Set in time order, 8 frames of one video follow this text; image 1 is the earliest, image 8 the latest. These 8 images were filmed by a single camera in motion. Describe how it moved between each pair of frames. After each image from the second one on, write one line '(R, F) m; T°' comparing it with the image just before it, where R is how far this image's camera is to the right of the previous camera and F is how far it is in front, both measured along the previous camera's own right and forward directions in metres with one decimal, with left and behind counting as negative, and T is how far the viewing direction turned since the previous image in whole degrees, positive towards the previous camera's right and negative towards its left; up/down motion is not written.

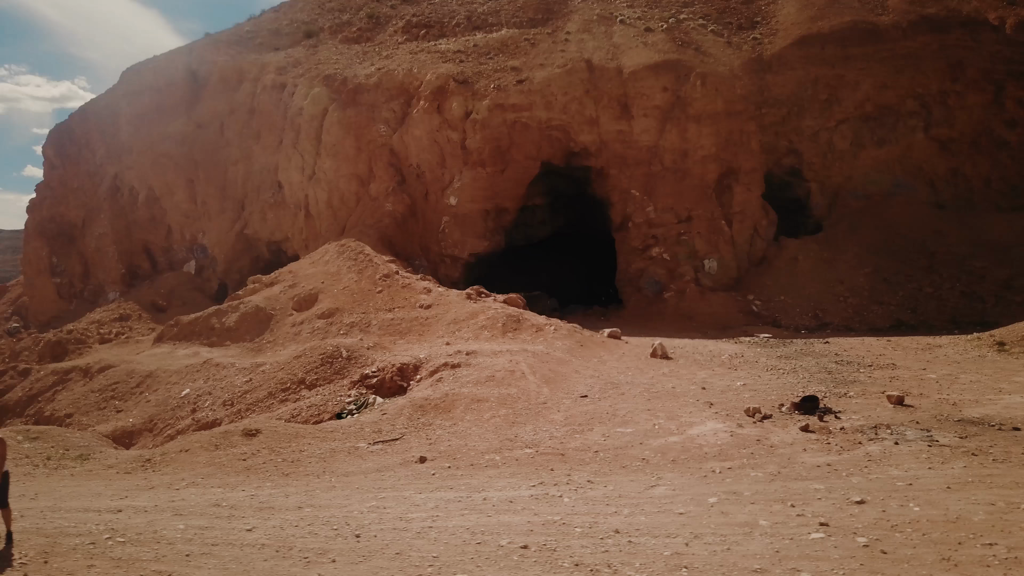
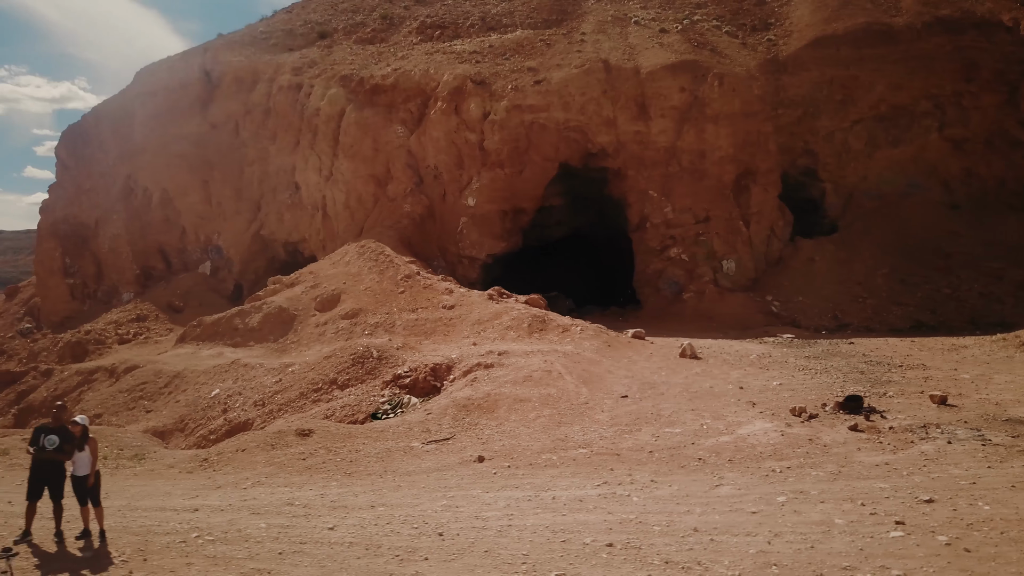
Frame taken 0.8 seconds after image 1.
(-0.4, 0.0) m; 0°
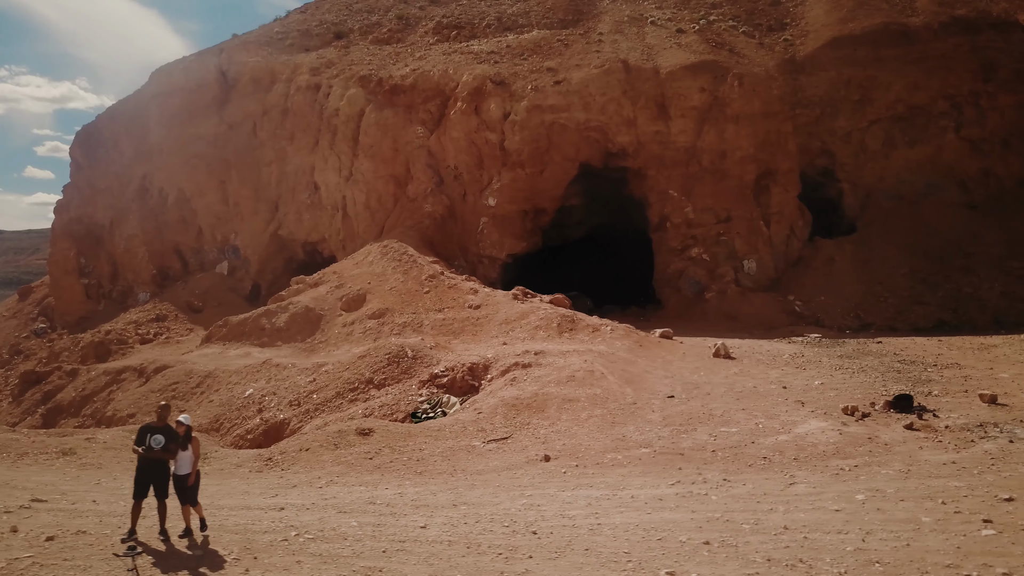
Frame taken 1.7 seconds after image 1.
(-0.4, 0.0) m; 0°
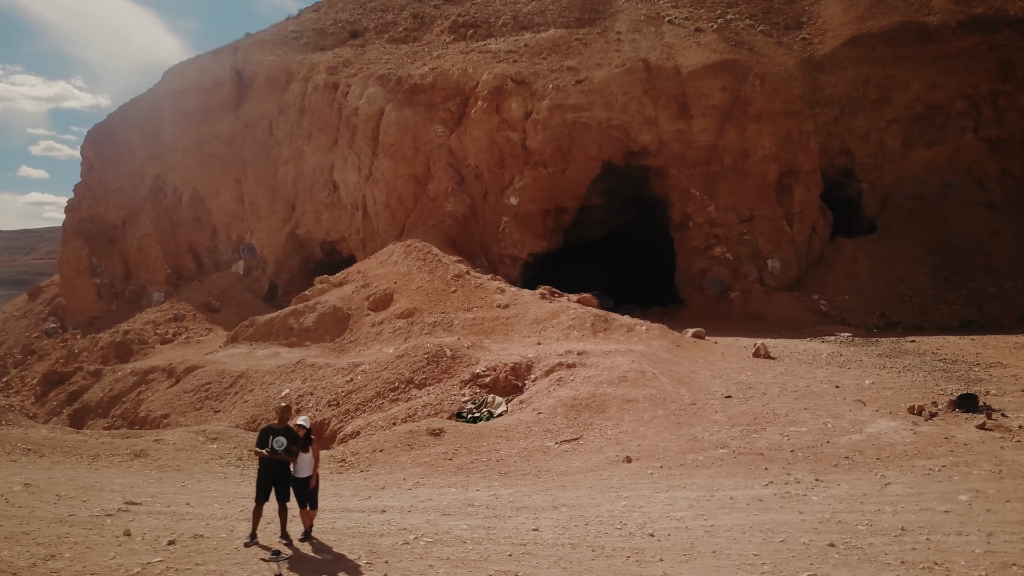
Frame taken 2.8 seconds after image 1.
(-0.5, +0.1) m; 0°
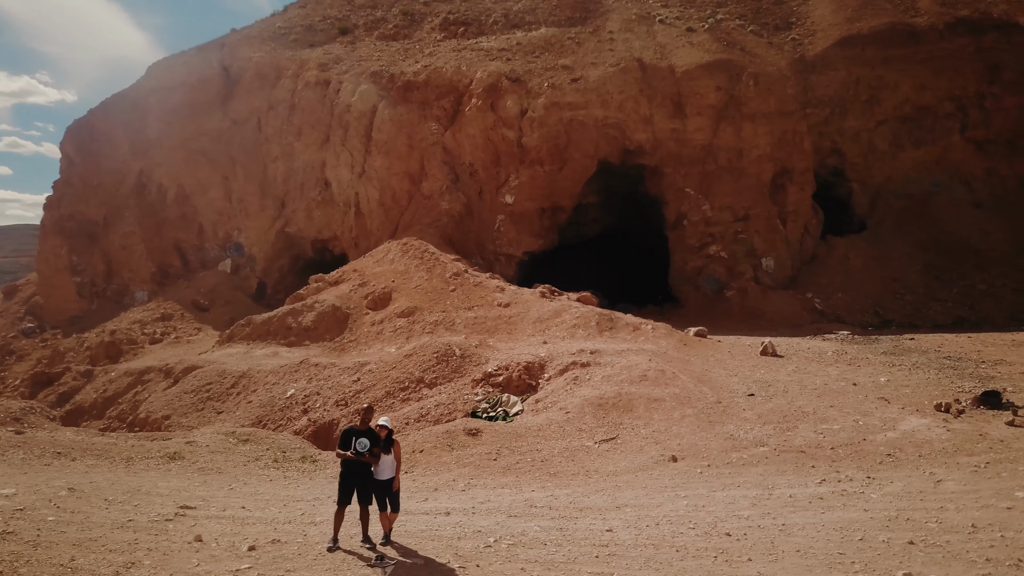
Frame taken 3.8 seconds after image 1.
(-0.4, +0.1) m; +2°
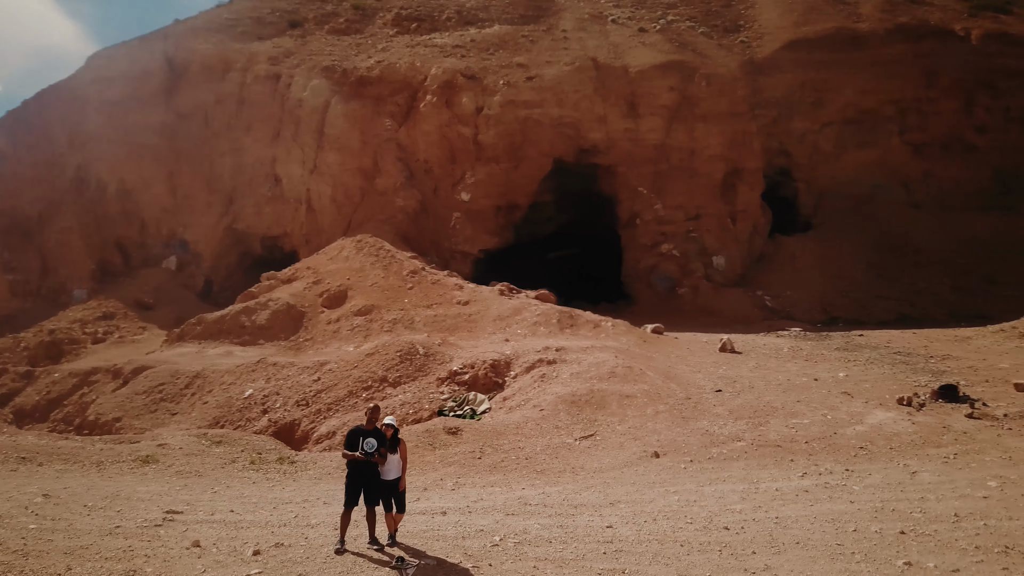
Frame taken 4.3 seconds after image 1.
(-0.2, 0.0) m; +4°
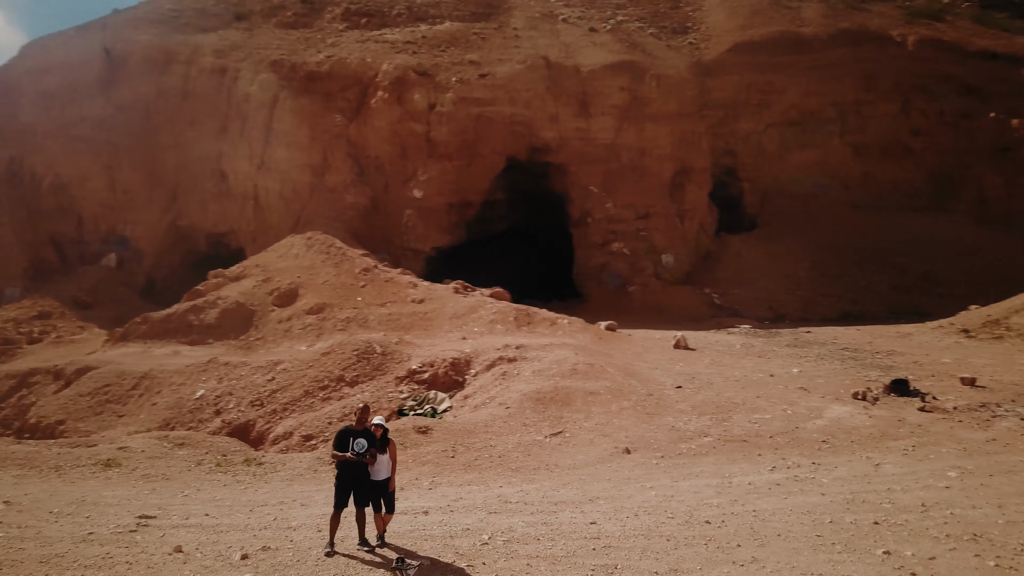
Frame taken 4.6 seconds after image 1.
(-0.2, 0.0) m; +4°
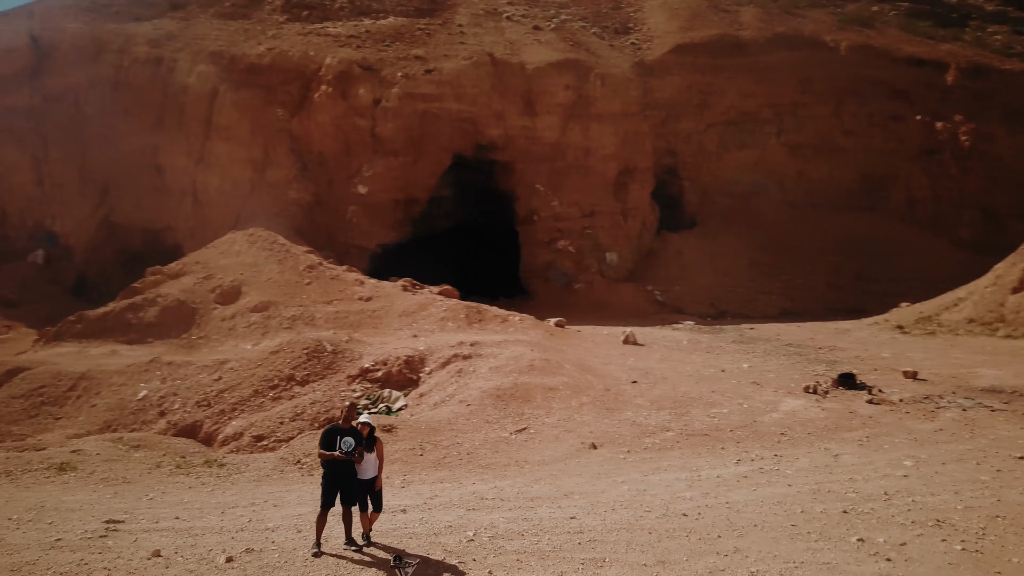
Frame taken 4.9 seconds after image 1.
(-0.2, 0.0) m; +5°
